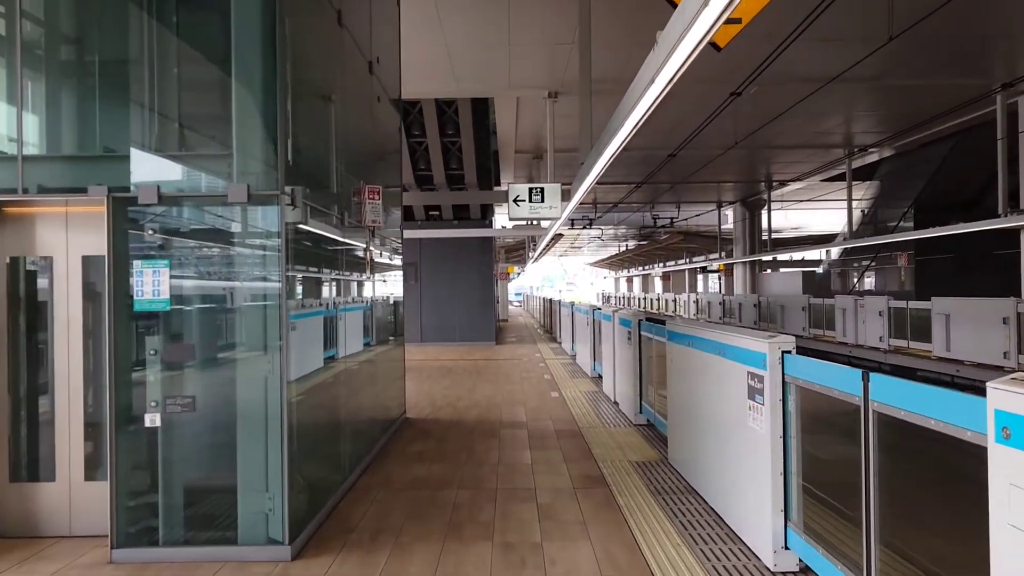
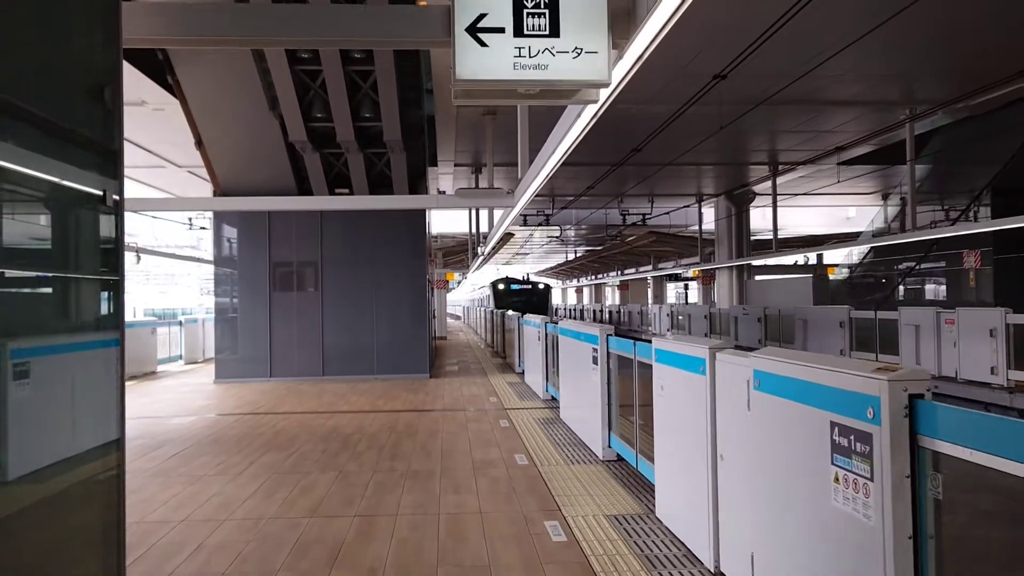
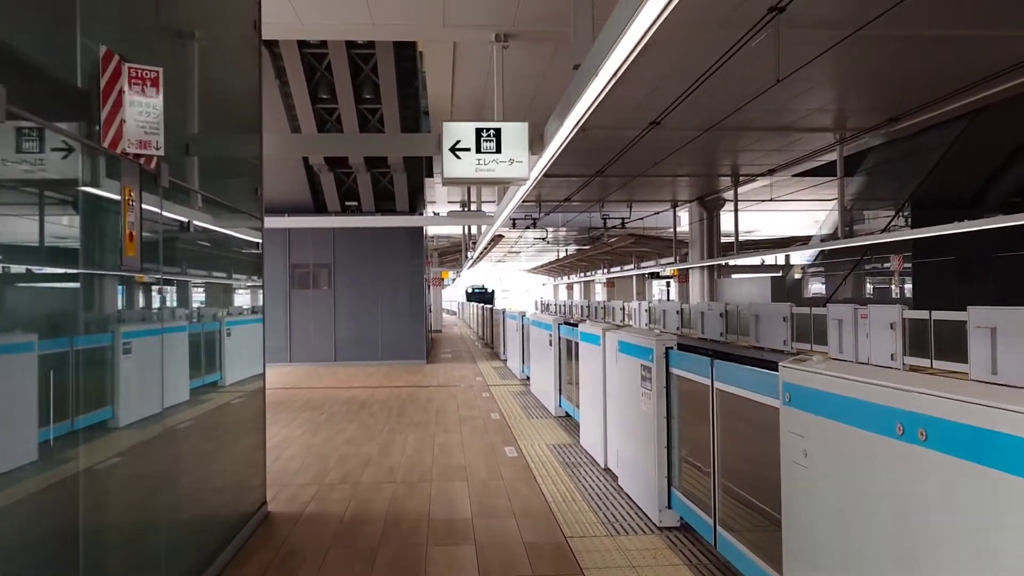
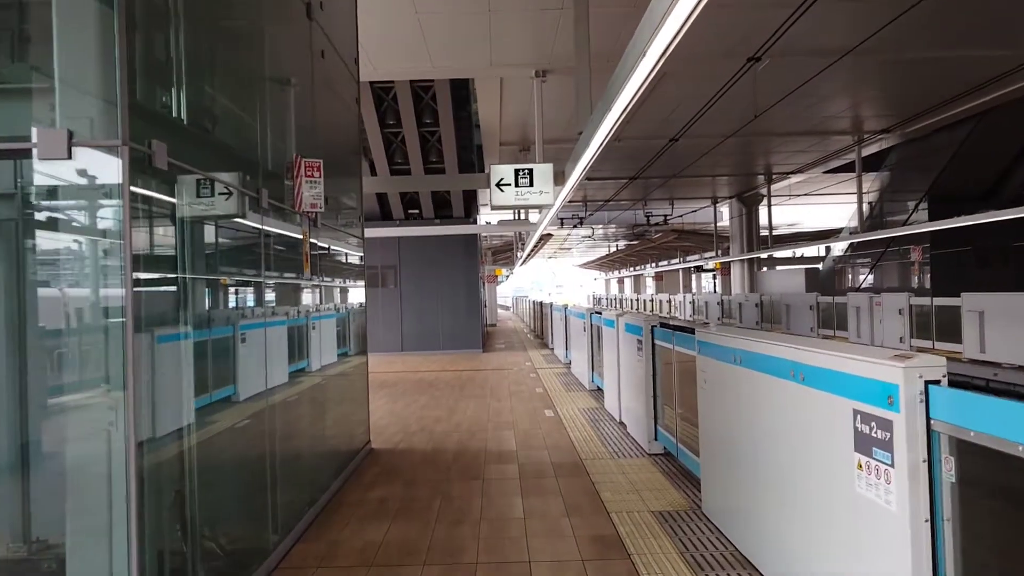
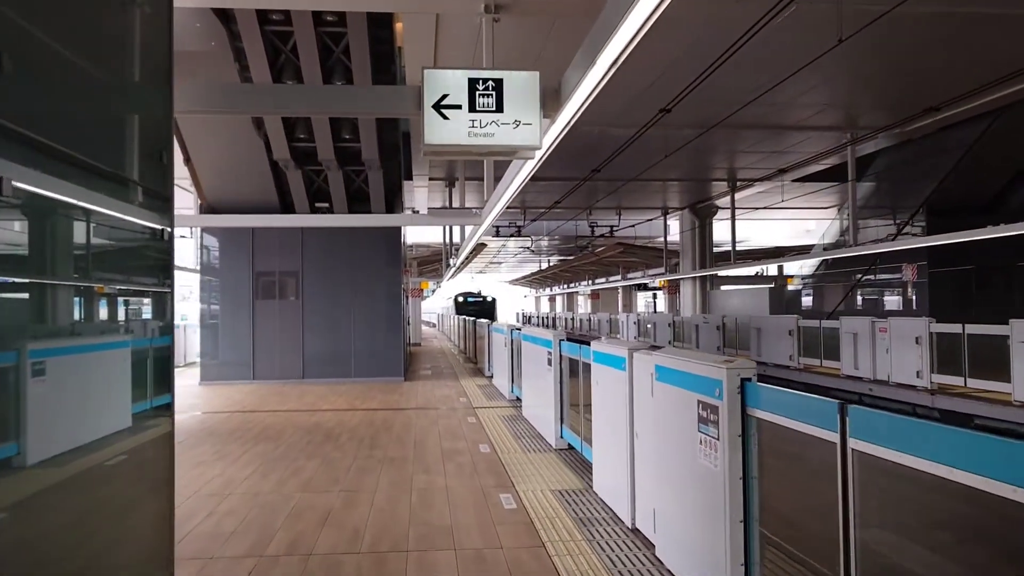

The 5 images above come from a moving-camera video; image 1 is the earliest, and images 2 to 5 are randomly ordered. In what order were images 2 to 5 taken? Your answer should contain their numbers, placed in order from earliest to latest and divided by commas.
4, 3, 5, 2
